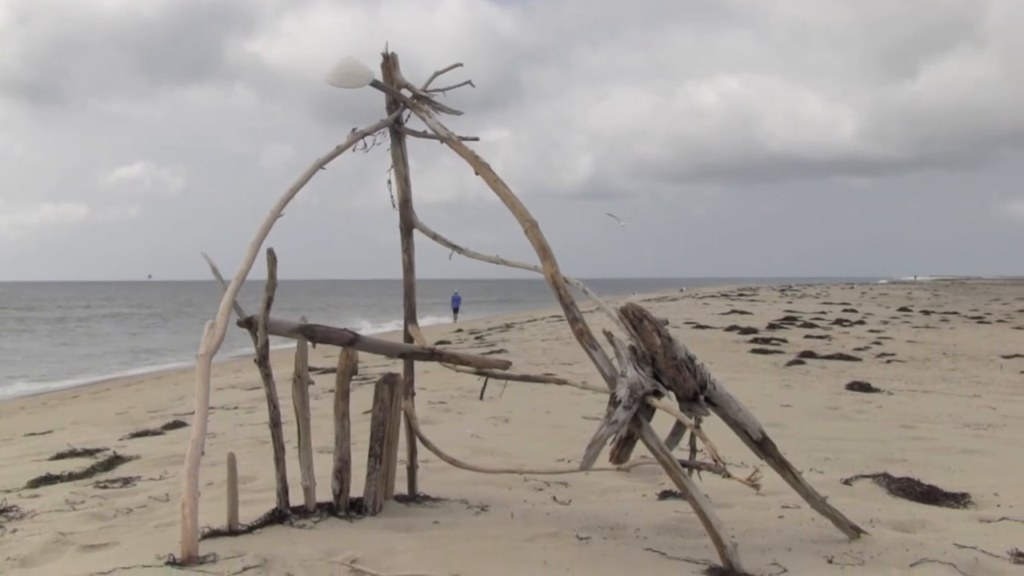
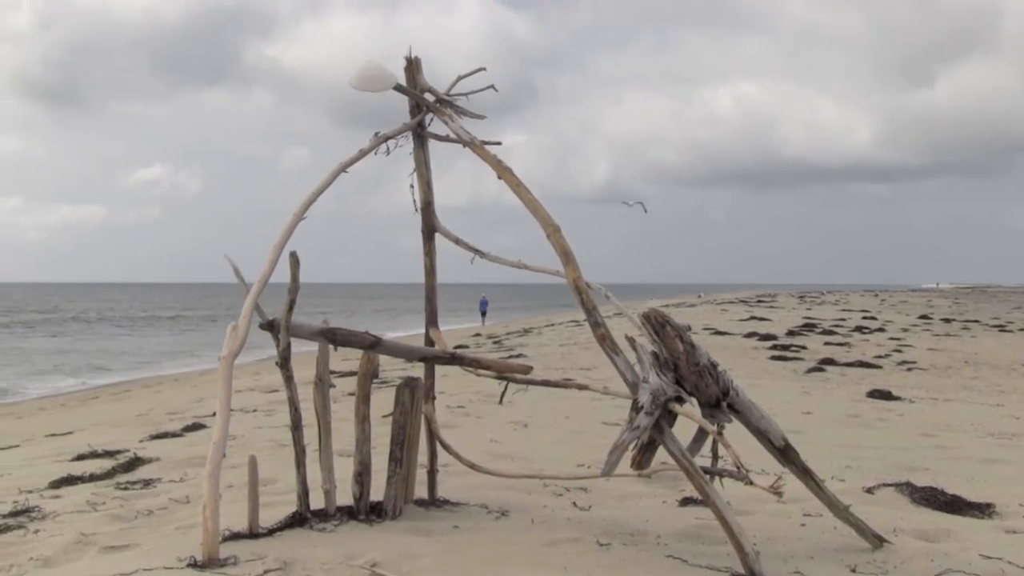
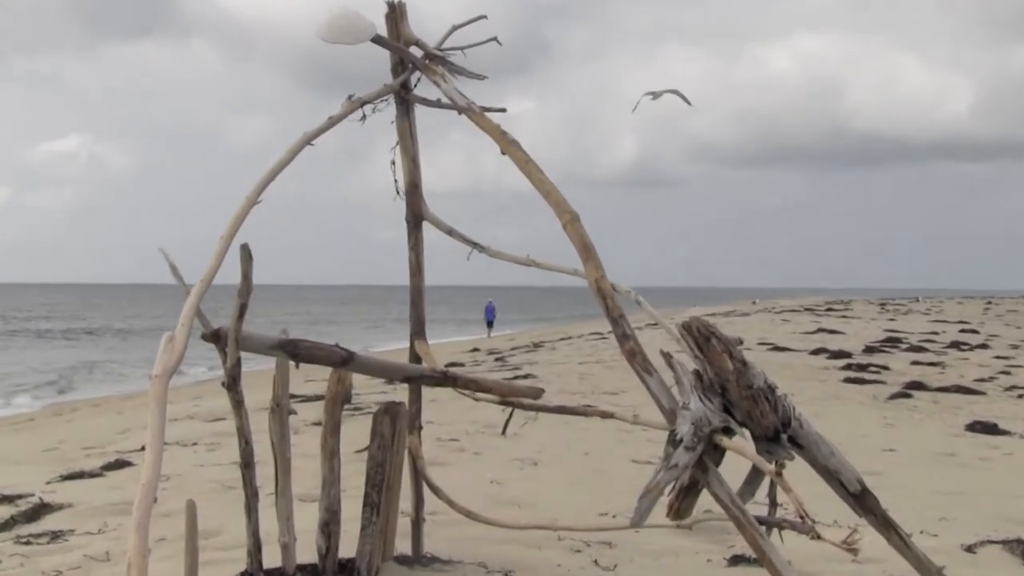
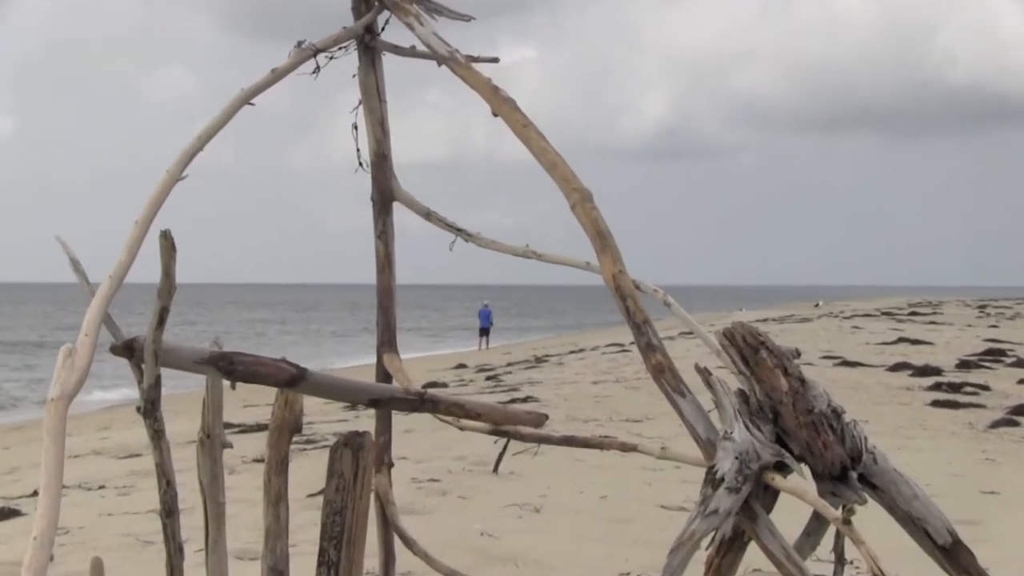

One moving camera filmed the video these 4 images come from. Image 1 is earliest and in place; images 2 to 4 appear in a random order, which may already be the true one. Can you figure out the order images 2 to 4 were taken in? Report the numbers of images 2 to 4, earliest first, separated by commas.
2, 3, 4
